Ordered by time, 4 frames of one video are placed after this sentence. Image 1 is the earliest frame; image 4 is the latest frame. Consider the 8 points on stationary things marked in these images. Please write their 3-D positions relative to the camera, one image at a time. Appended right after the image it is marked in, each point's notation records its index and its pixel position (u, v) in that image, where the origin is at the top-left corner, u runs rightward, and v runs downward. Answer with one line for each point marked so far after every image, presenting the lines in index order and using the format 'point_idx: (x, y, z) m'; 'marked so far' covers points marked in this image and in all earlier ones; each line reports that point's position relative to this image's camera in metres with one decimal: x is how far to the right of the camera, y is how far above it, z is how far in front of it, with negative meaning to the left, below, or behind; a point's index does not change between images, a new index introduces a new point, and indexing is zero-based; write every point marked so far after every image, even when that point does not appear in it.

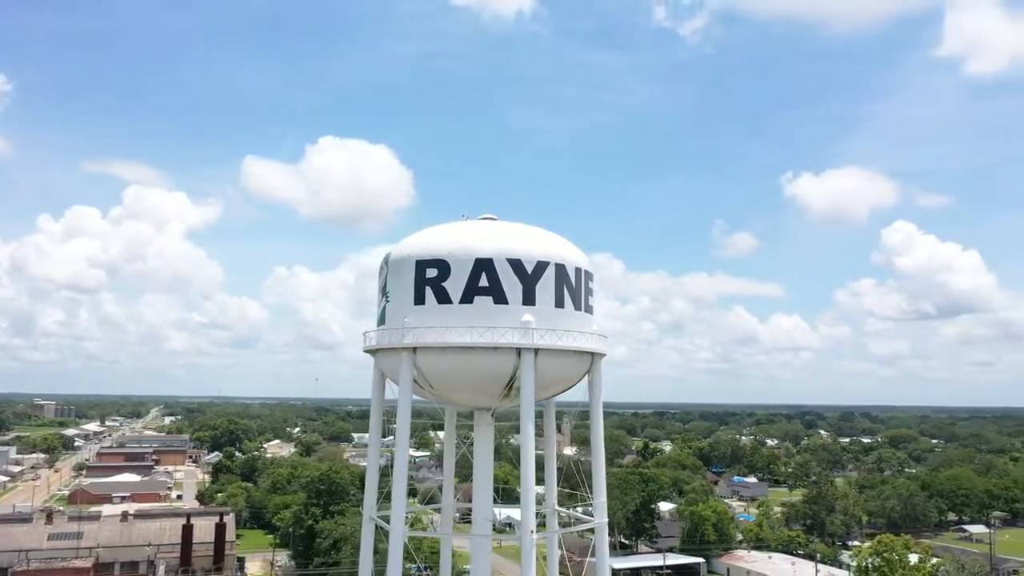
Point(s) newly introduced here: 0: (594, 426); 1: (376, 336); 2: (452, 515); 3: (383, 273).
0: (+1.6, -2.6, +15.8) m
1: (-2.6, -0.9, +15.6) m
2: (-1.3, -5.1, +18.4) m
3: (-2.5, +0.3, +15.8) m
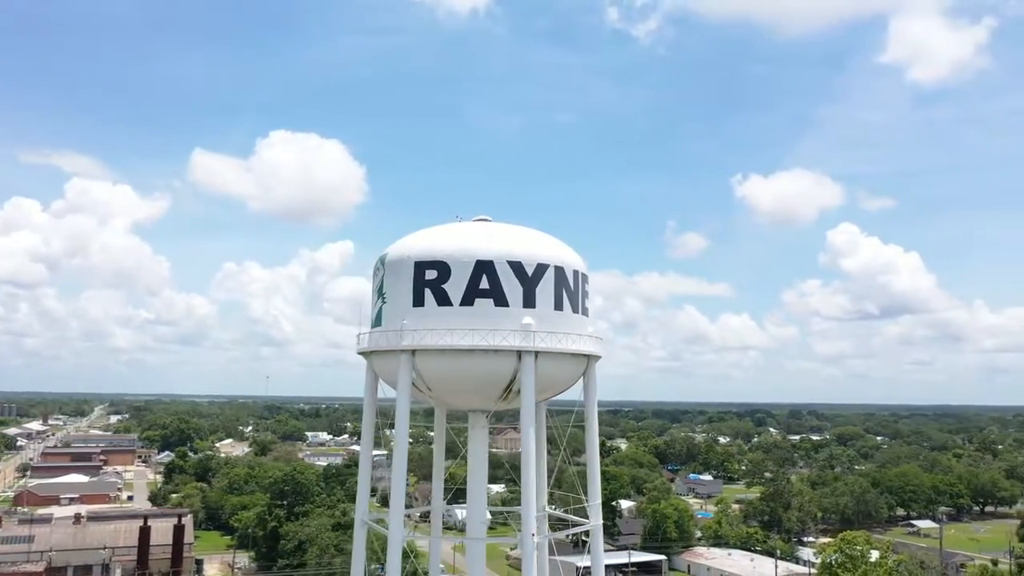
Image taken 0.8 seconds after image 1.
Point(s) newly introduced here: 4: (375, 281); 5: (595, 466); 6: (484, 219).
0: (+1.5, -2.7, +15.8) m
1: (-2.7, -0.9, +15.5) m
2: (-1.6, -5.1, +18.3) m
3: (-2.6, +0.3, +15.7) m
4: (-2.6, +0.1, +15.7) m
5: (+1.6, -3.5, +16.1) m
6: (-0.6, +1.4, +16.9) m
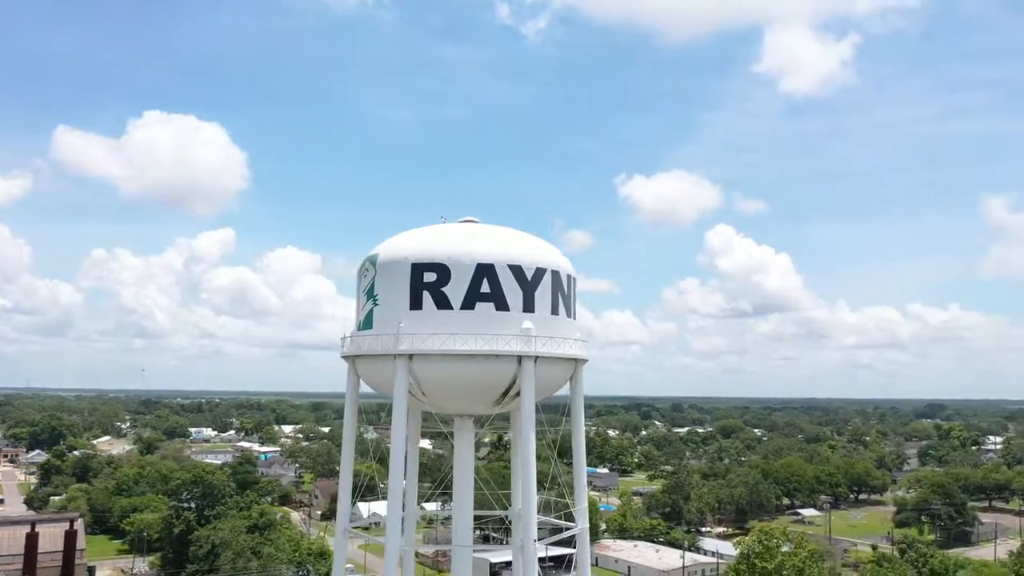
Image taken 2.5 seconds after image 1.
0: (+1.2, -2.8, +15.9) m
1: (-2.8, -0.9, +14.9) m
2: (-2.2, -5.1, +17.9) m
3: (-2.7, +0.3, +15.1) m
4: (-2.8, +0.1, +15.2) m
5: (+1.3, -3.6, +16.1) m
6: (-0.9, +1.4, +16.7) m
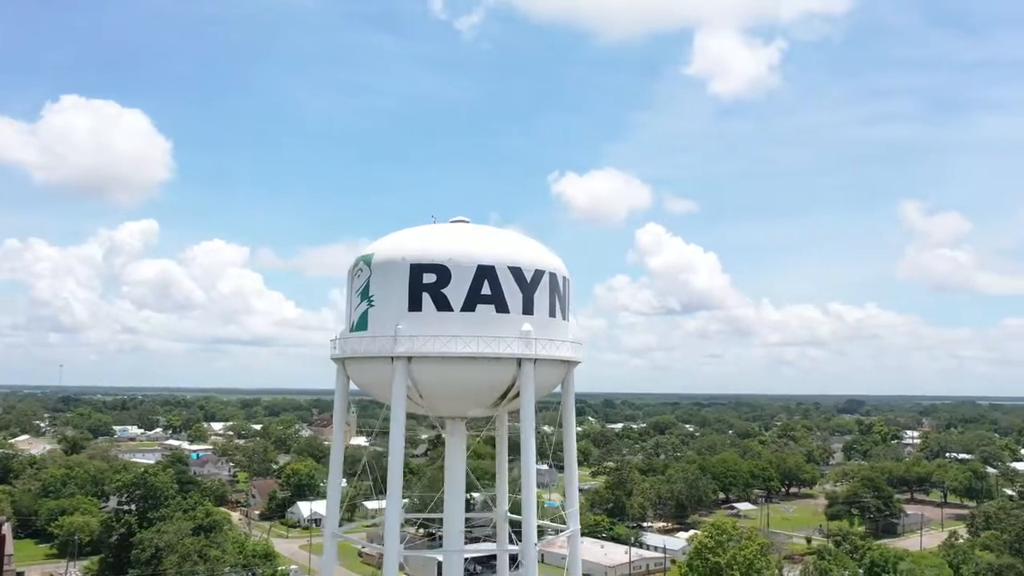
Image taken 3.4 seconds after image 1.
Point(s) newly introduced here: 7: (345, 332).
0: (+1.4, -2.8, +15.4) m
1: (-2.7, -1.0, +15.0) m
2: (-1.6, -5.1, +17.9) m
3: (-2.6, +0.2, +15.2) m
4: (-2.7, +0.1, +15.2) m
5: (+1.5, -3.6, +15.7) m
6: (-0.6, +1.3, +16.5) m
7: (-2.8, -0.9, +15.0) m
